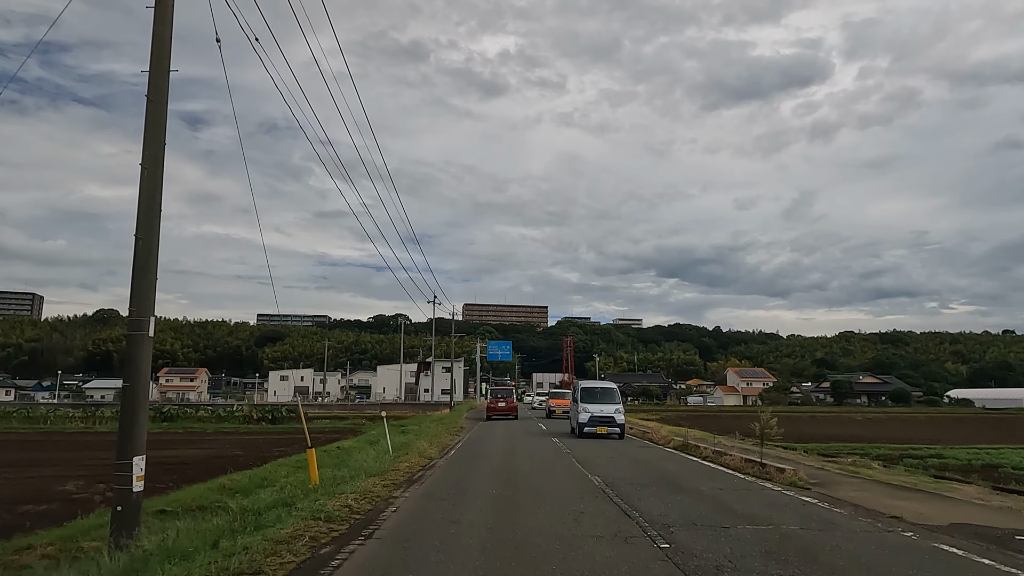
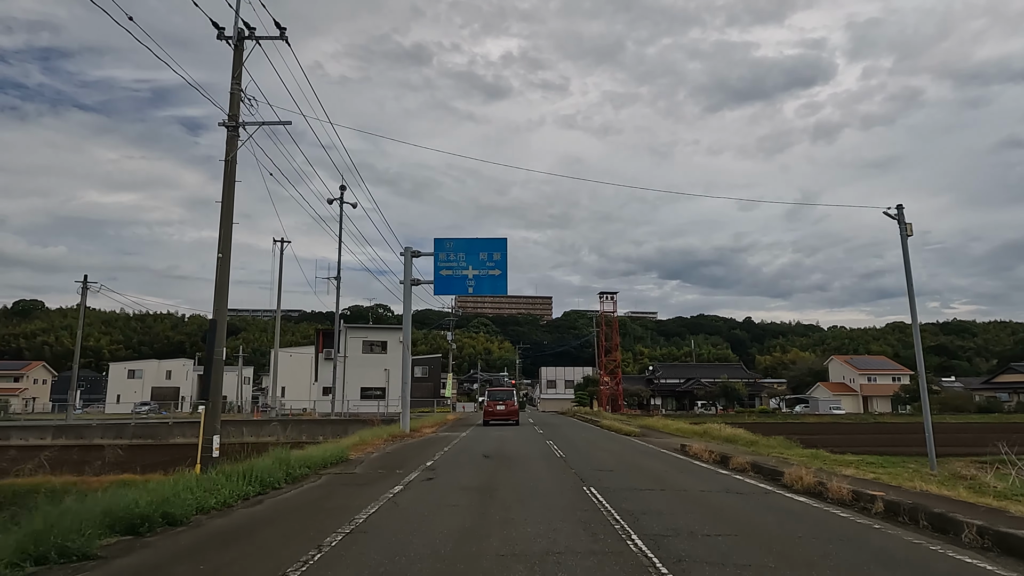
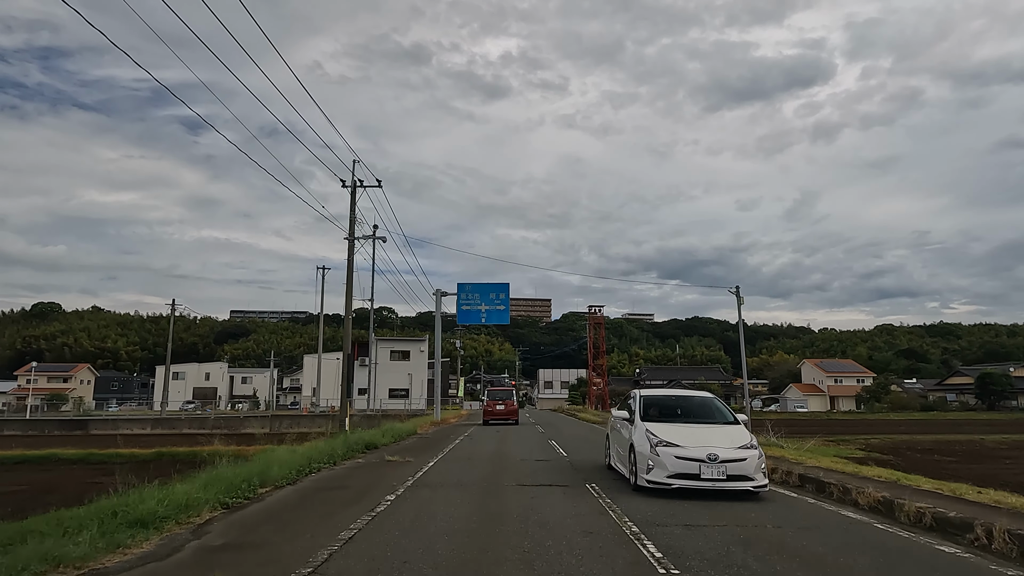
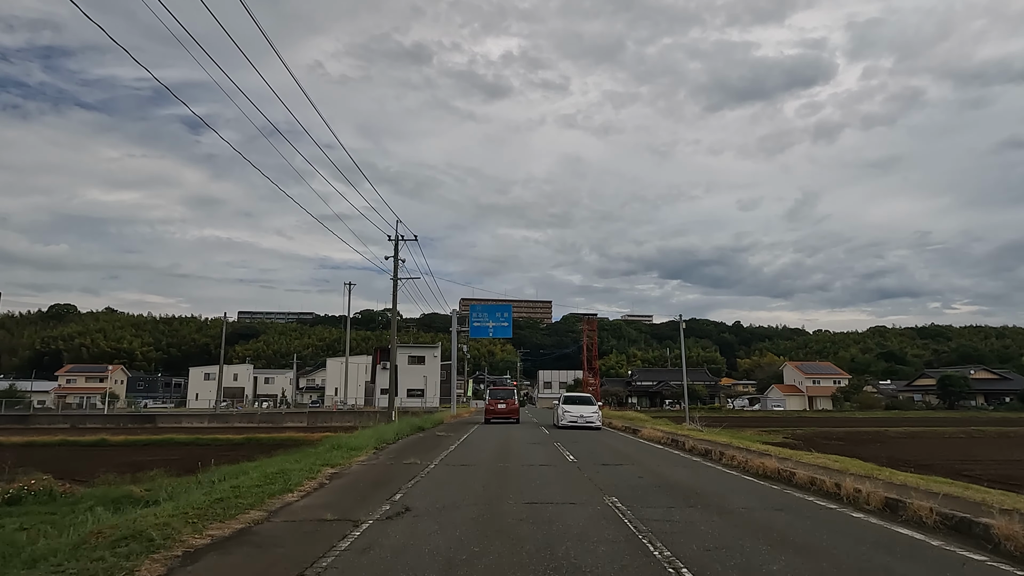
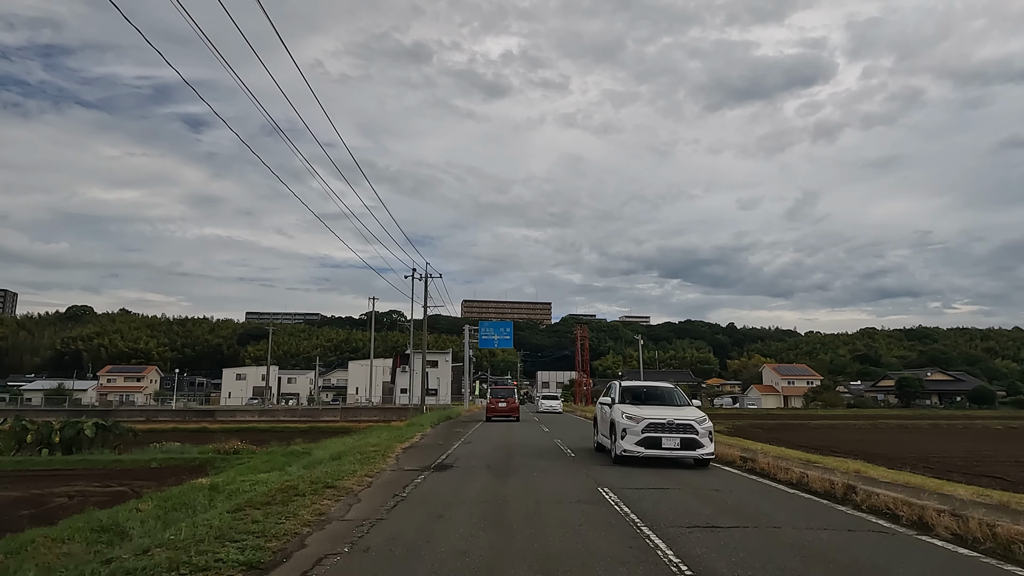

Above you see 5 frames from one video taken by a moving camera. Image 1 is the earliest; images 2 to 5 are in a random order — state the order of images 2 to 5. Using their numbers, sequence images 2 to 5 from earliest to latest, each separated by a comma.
5, 4, 3, 2
